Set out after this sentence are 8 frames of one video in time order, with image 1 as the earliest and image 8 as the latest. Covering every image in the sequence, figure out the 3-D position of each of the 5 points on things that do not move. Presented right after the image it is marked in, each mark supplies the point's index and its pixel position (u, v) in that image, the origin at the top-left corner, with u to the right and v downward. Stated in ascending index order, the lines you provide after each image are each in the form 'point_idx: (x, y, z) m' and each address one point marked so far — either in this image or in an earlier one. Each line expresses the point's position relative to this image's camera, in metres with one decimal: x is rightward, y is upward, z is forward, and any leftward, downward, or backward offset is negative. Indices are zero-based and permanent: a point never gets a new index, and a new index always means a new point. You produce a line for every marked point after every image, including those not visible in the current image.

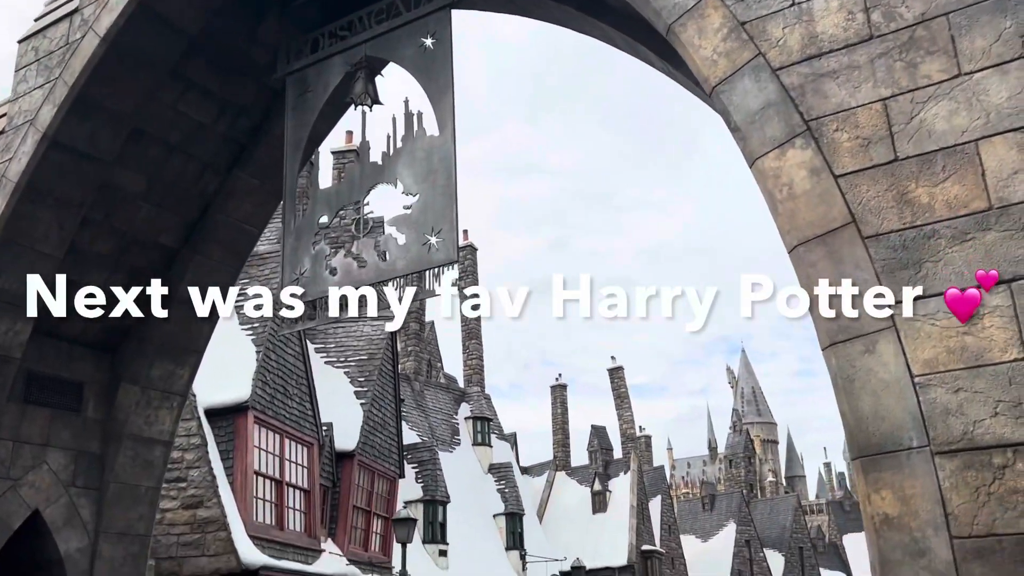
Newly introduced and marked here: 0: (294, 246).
0: (-1.6, +0.3, +6.7) m
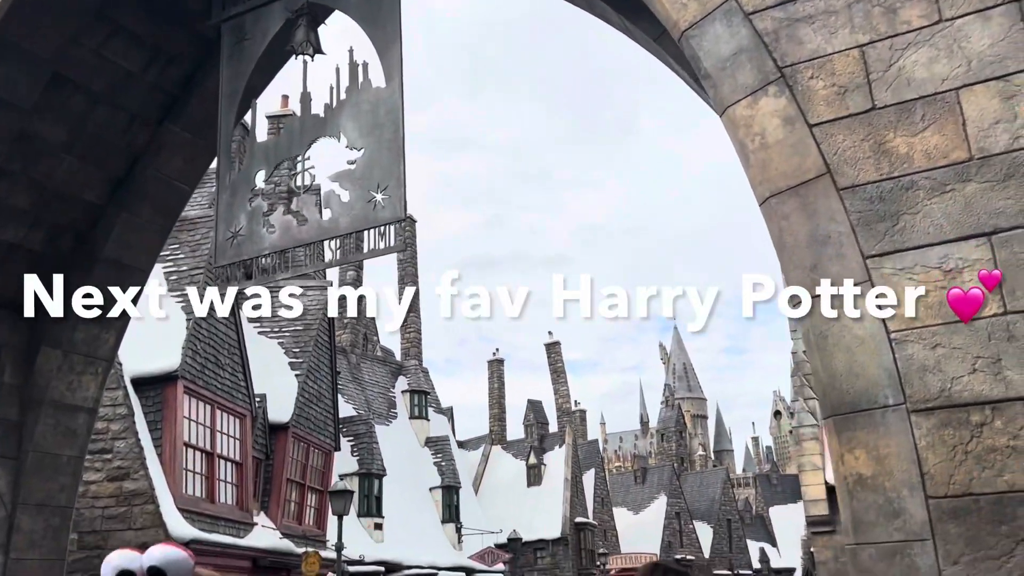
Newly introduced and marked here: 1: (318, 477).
0: (-2.0, +0.6, +6.3) m
1: (-3.9, -3.8, +17.6) m
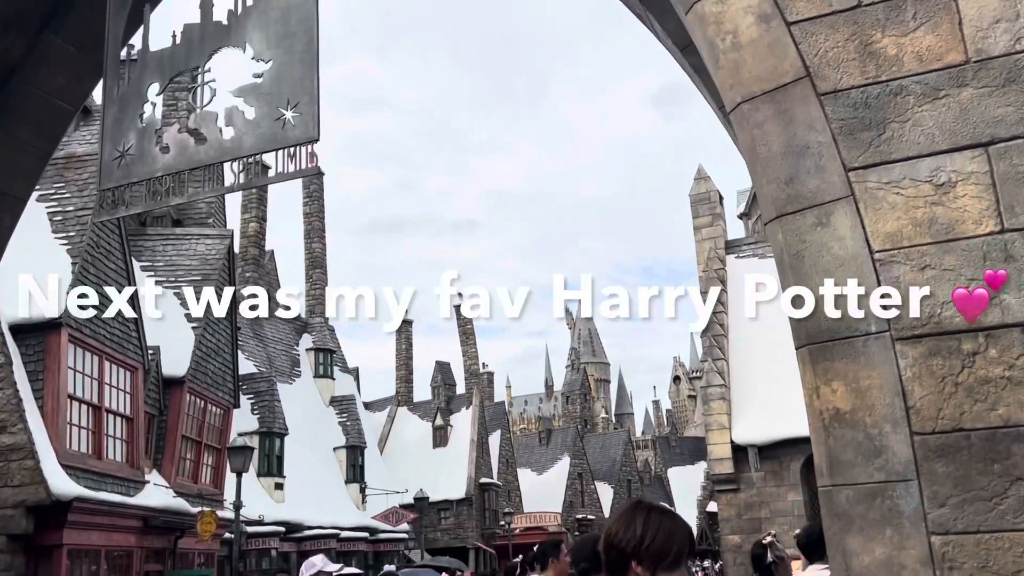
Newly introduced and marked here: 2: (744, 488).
0: (-2.5, +1.1, +5.6) m
1: (-5.6, -2.8, +16.8) m
2: (+4.2, -3.6, +16.2) m
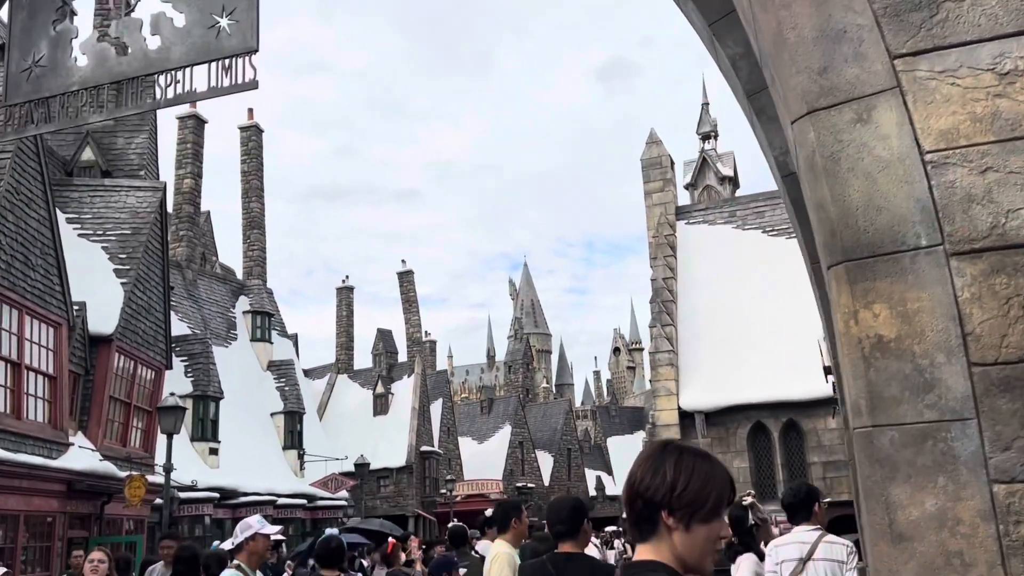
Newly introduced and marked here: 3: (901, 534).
0: (-2.7, +1.5, +4.9) m
1: (-6.6, -2.0, +16.0) m
2: (+3.2, -3.0, +16.1) m
3: (+0.9, -0.6, +2.1) m
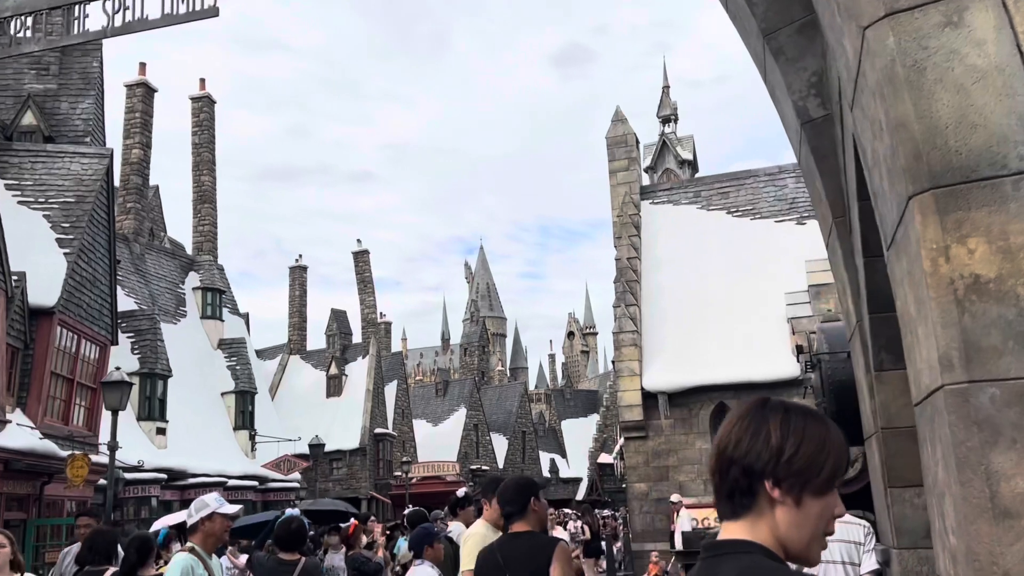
0: (-2.8, +1.7, +4.4) m
1: (-7.3, -1.5, +15.3) m
2: (+2.5, -2.6, +15.9) m
3: (+1.0, -0.4, +1.7) m
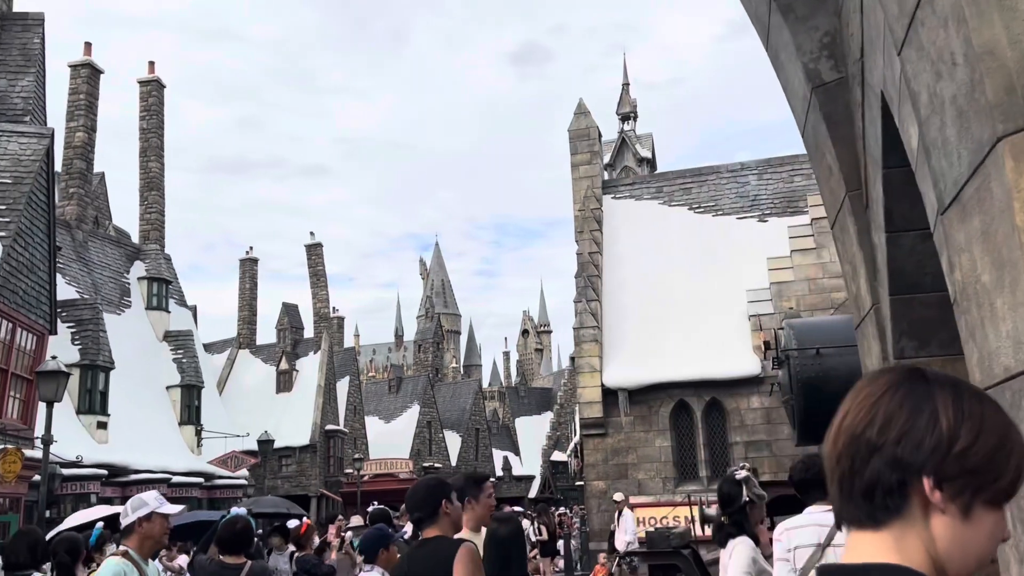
0: (-2.9, +1.8, +3.8) m
1: (-8.0, -1.2, +14.5) m
2: (+1.8, -2.5, +15.6) m
3: (+1.0, -0.4, +1.4) m
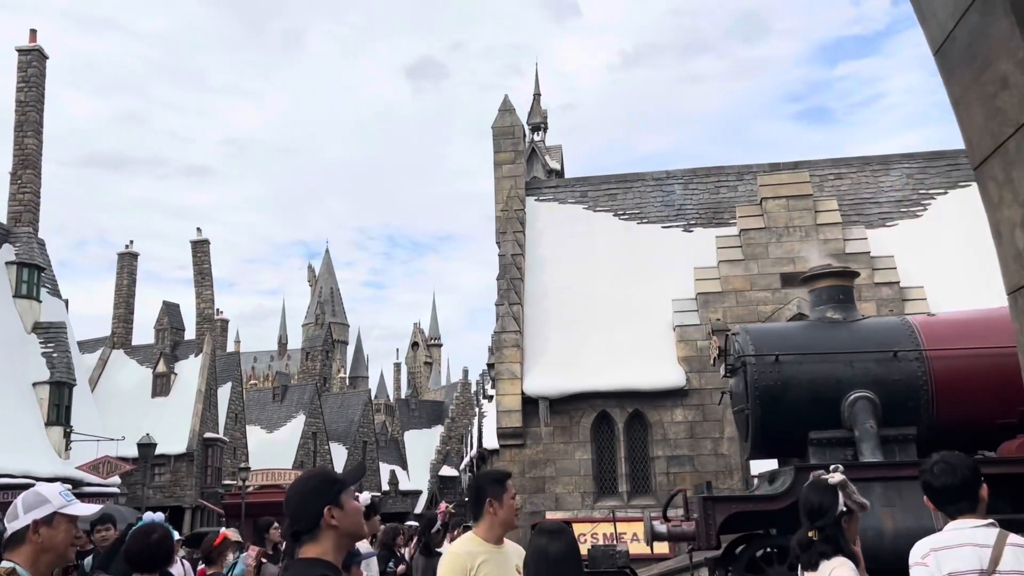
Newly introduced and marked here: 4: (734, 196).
0: (-2.6, +2.2, +2.6) m
1: (-9.2, -0.8, +12.5) m
2: (+0.3, -2.6, +14.8) m
3: (+1.4, -0.2, +0.6) m
4: (+4.3, +1.8, +17.2) m
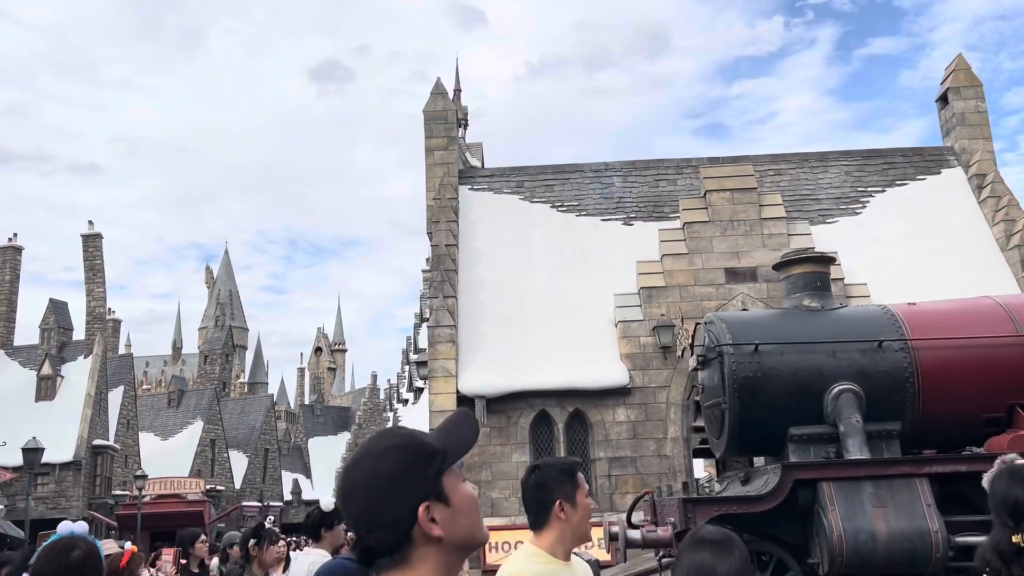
0: (-2.3, +2.4, +1.5) m
1: (-9.9, -0.5, +10.6) m
2: (-0.7, -2.5, +13.8) m
3: (+1.9, 0.0, -0.1) m
4: (+3.0, +1.8, +16.7) m
